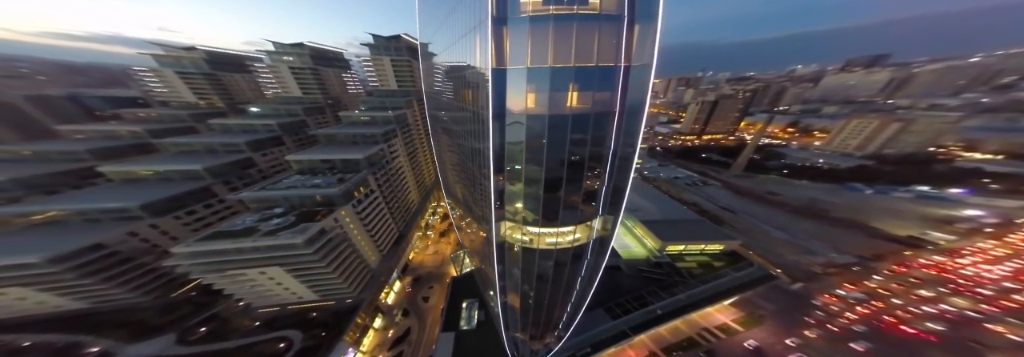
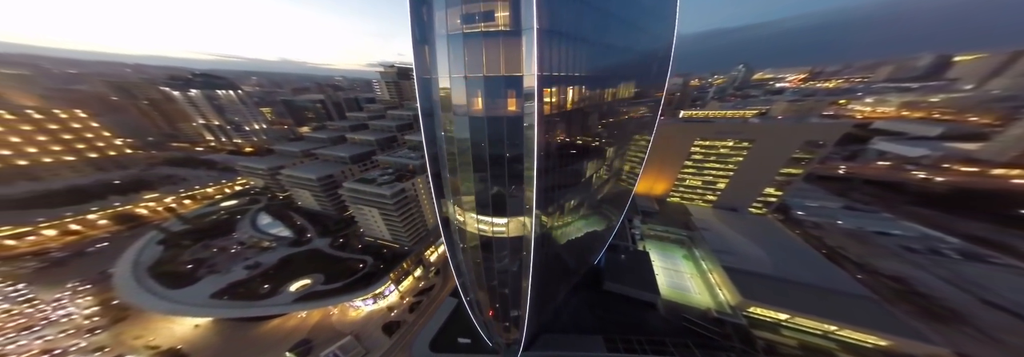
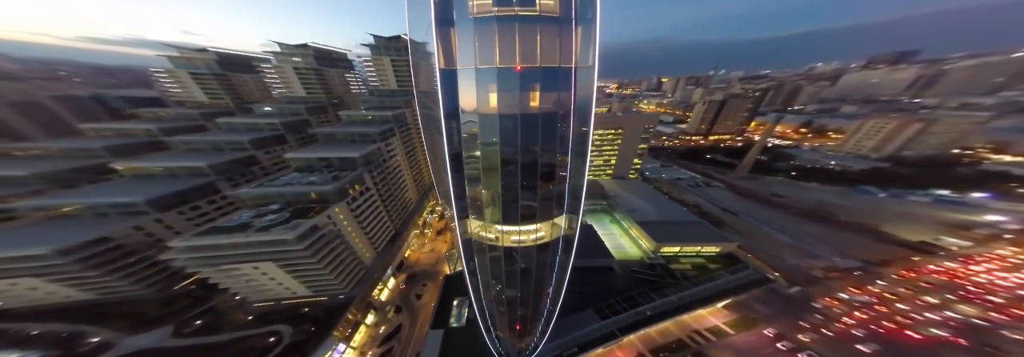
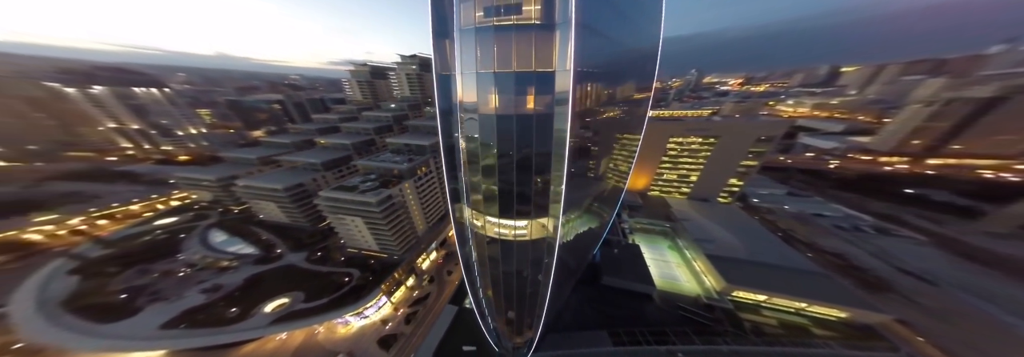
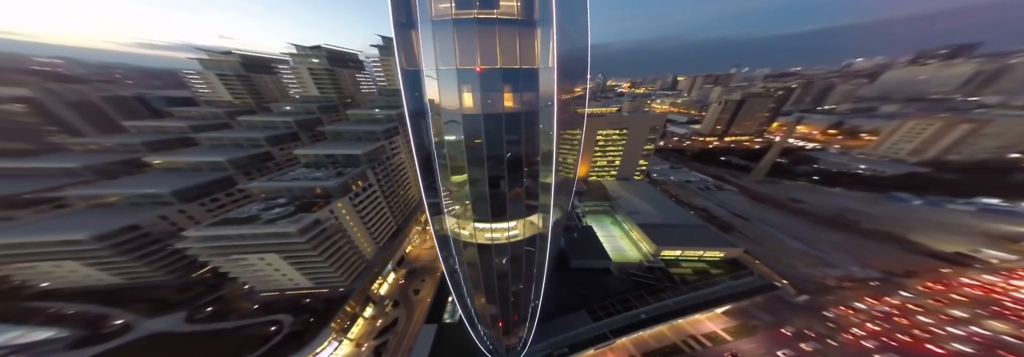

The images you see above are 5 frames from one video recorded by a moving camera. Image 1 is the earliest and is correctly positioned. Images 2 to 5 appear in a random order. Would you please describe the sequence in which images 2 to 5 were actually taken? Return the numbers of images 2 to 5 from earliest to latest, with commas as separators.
3, 5, 4, 2
